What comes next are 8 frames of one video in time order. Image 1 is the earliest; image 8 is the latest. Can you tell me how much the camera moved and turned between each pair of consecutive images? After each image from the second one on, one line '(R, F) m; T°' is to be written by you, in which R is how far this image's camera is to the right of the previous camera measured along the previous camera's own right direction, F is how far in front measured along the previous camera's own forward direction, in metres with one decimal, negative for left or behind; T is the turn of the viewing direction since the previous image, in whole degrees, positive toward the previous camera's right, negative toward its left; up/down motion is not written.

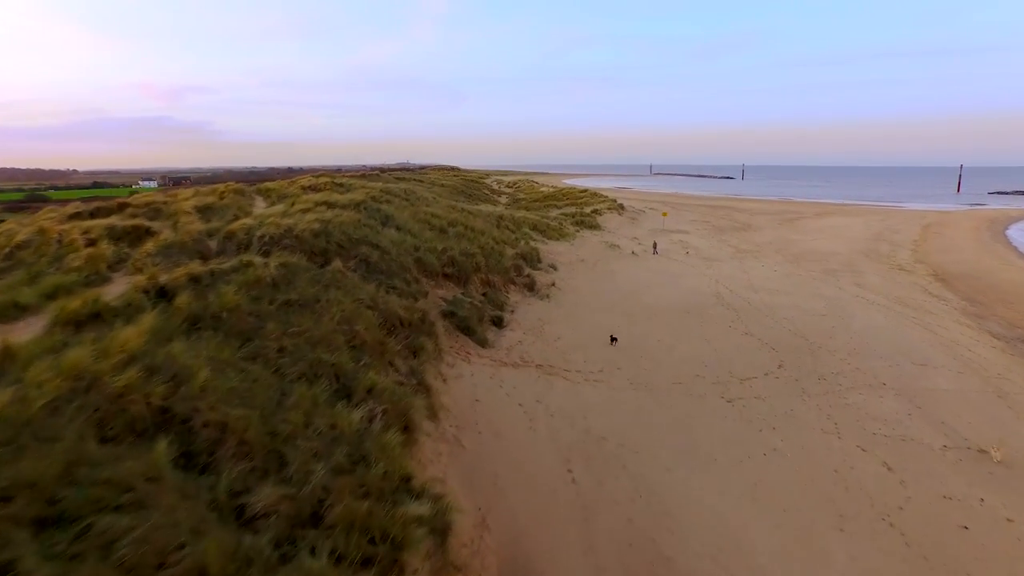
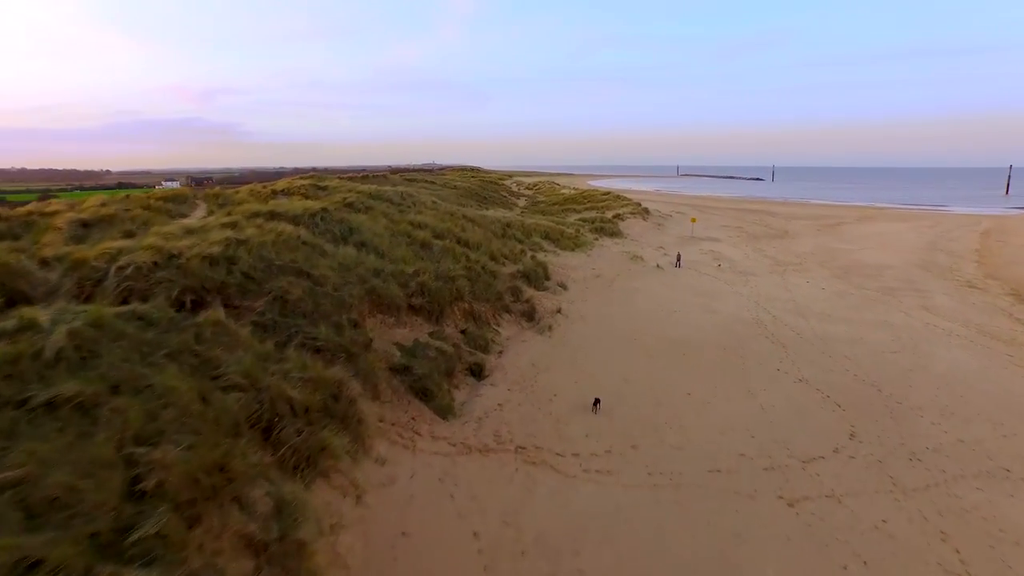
(+0.5, +2.4) m; -2°
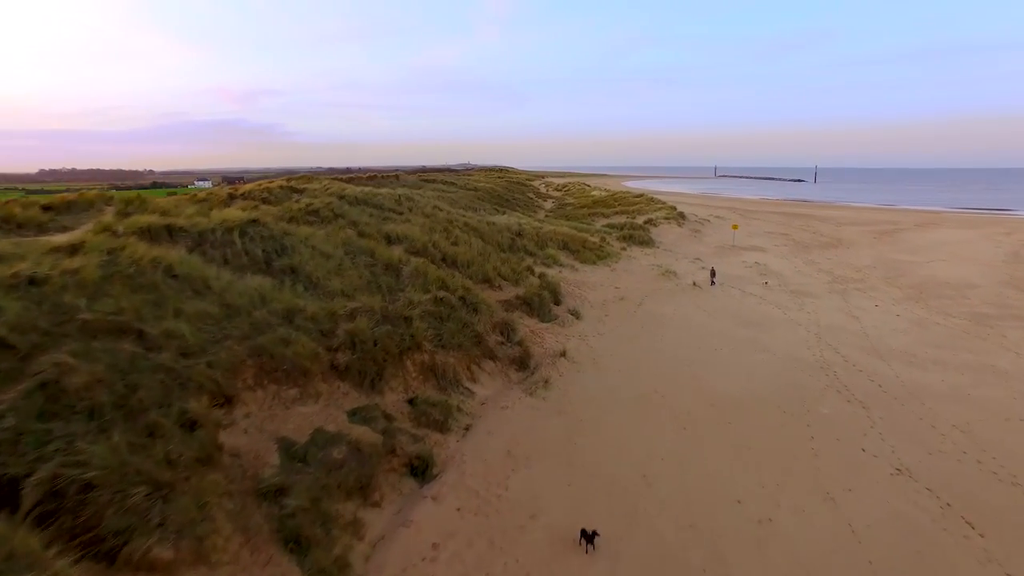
(+0.6, +2.6) m; -3°
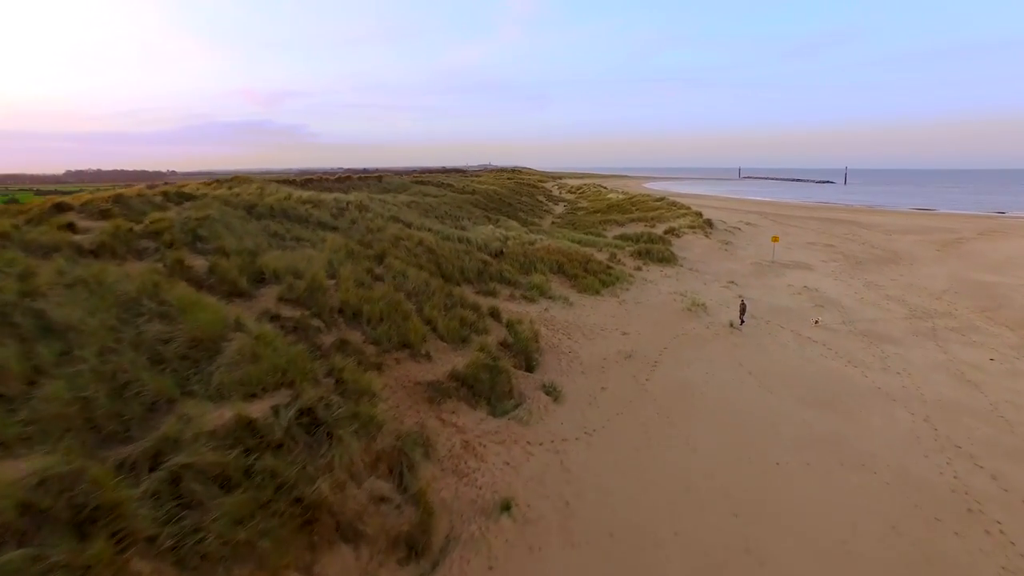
(+0.8, +4.0) m; -2°
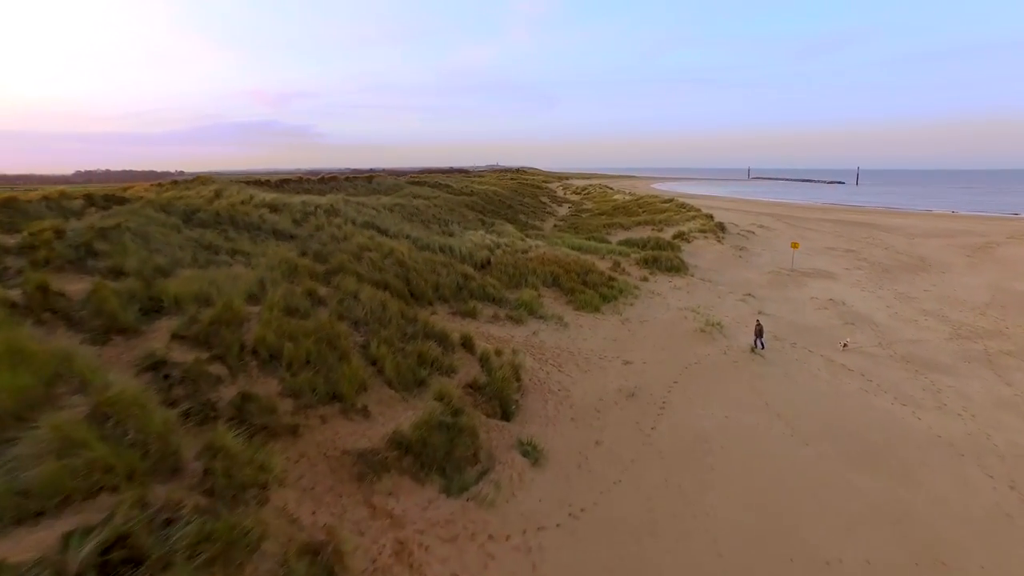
(+0.3, +1.6) m; -1°
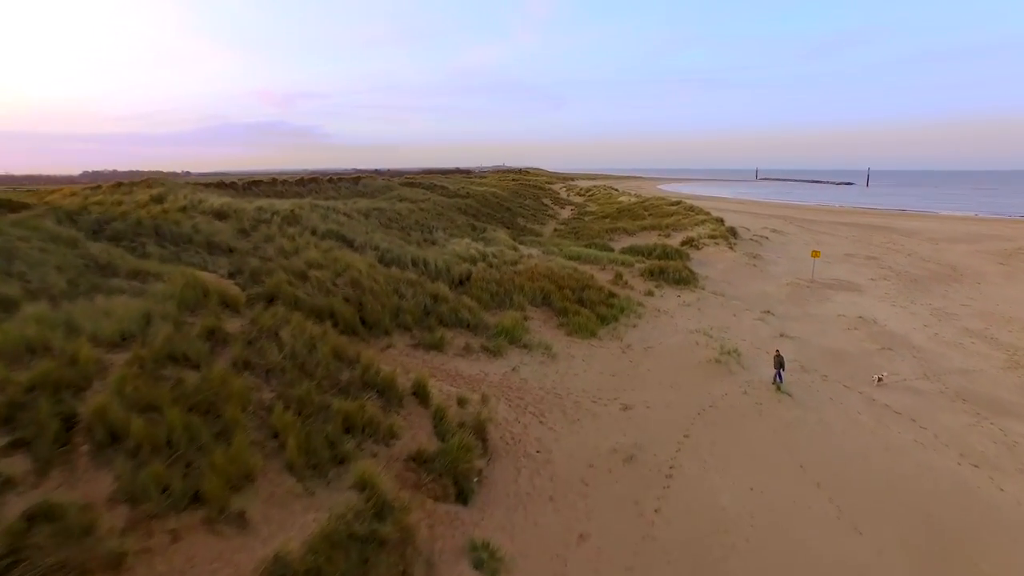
(+0.3, +1.6) m; -1°
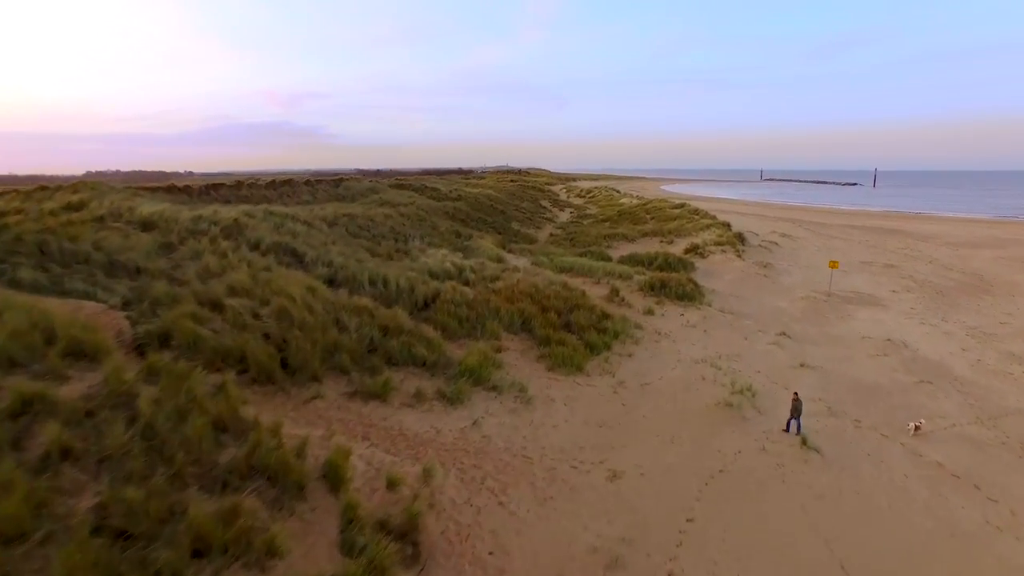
(+0.4, +1.5) m; 0°
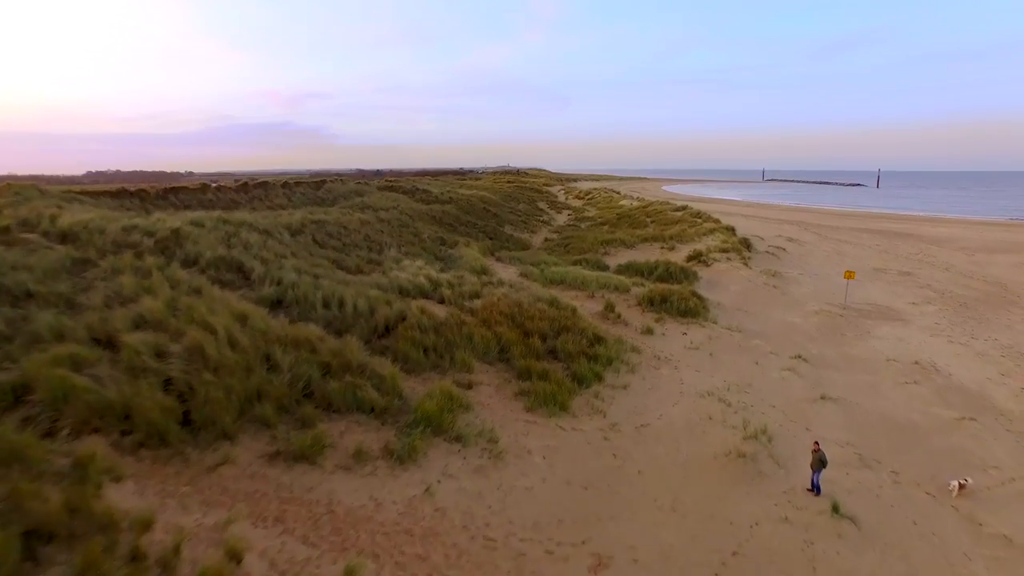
(+0.3, +1.2) m; 0°
